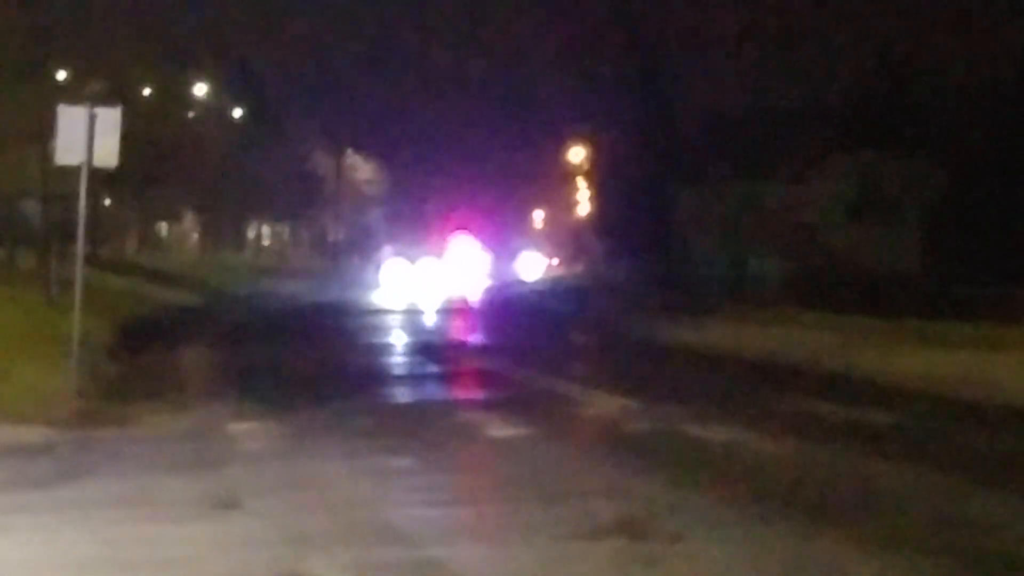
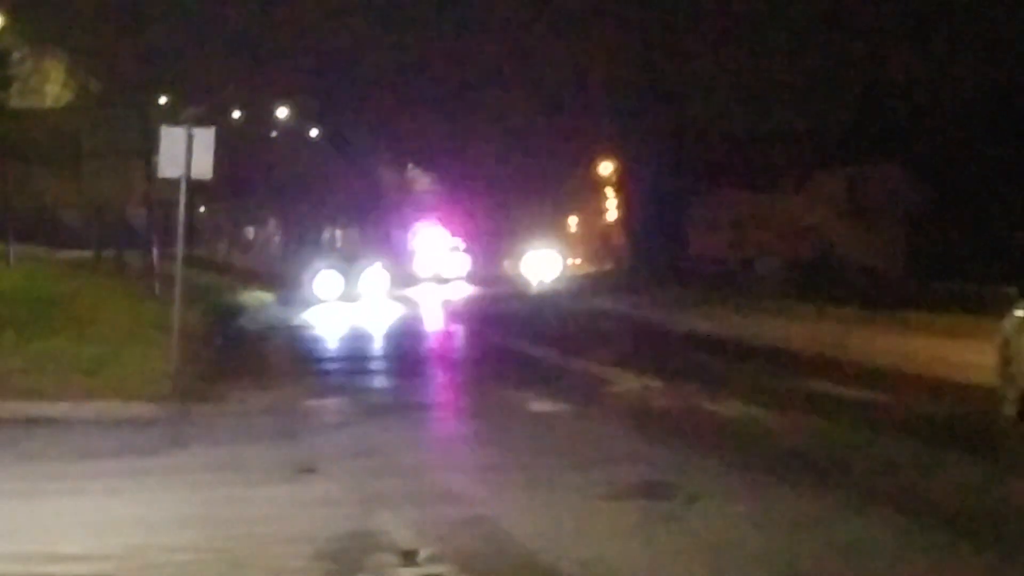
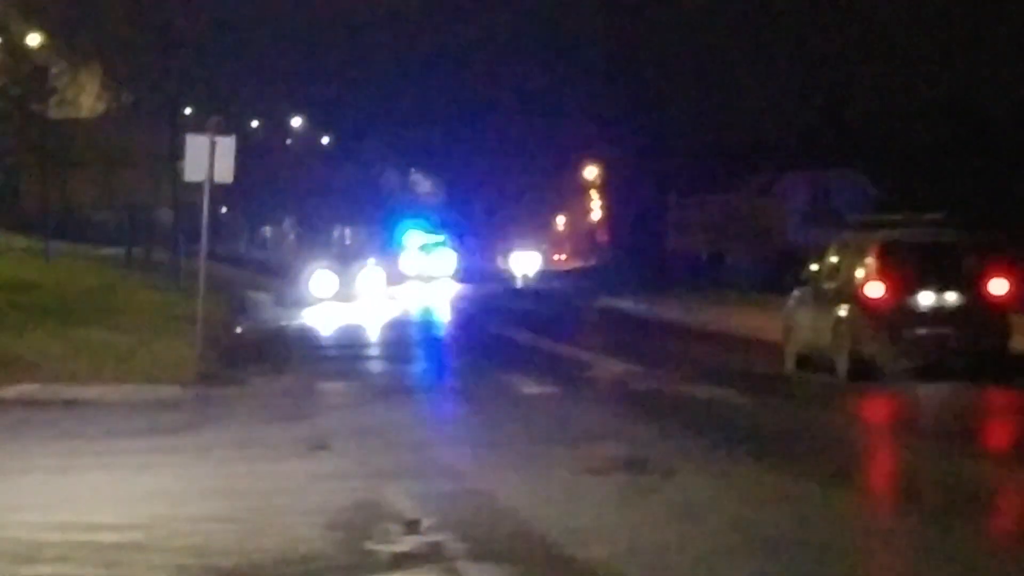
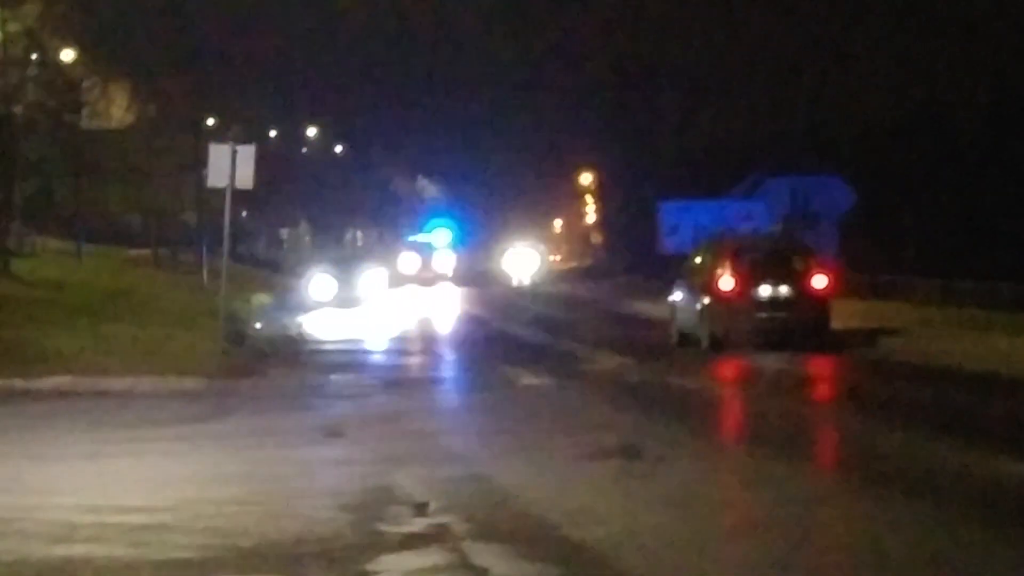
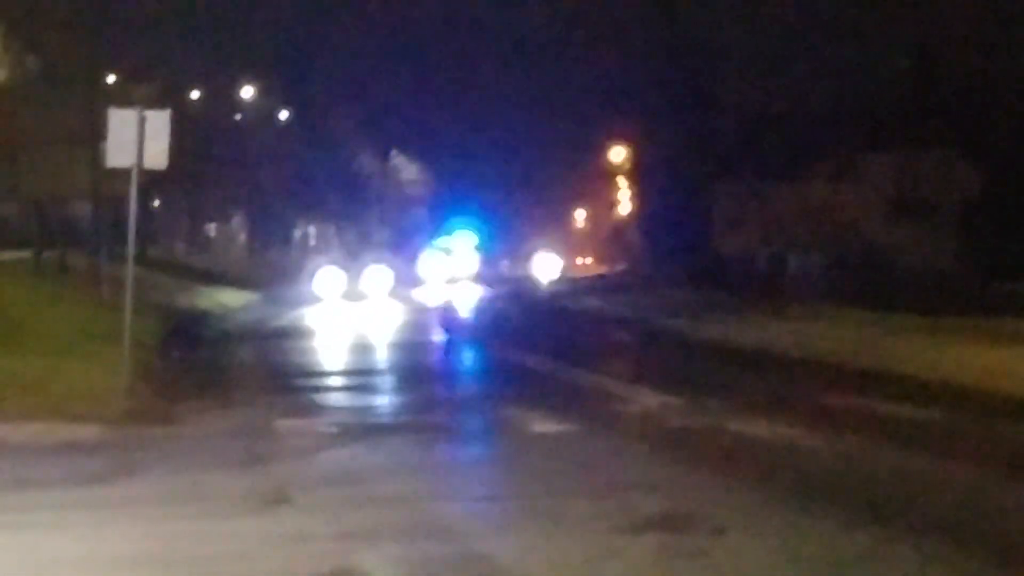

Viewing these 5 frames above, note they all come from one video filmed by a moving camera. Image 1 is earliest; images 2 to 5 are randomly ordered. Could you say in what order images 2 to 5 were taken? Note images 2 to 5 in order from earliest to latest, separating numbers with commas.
5, 2, 3, 4
